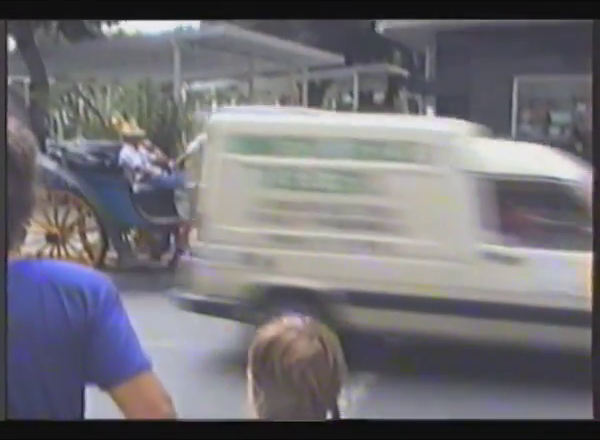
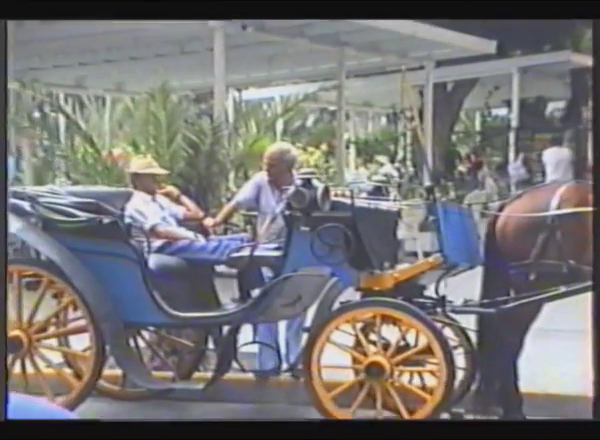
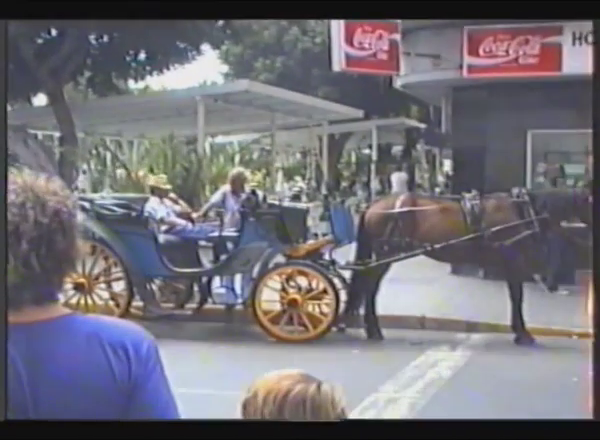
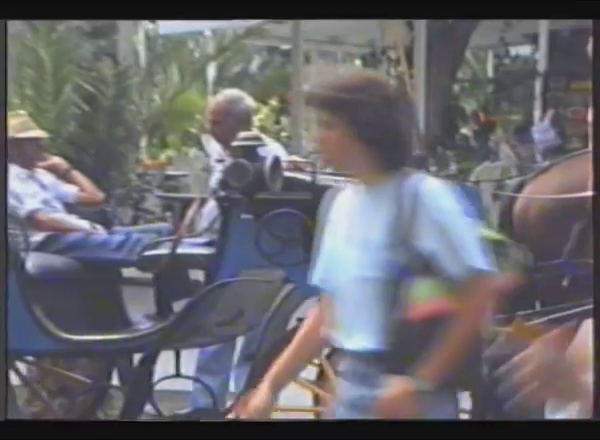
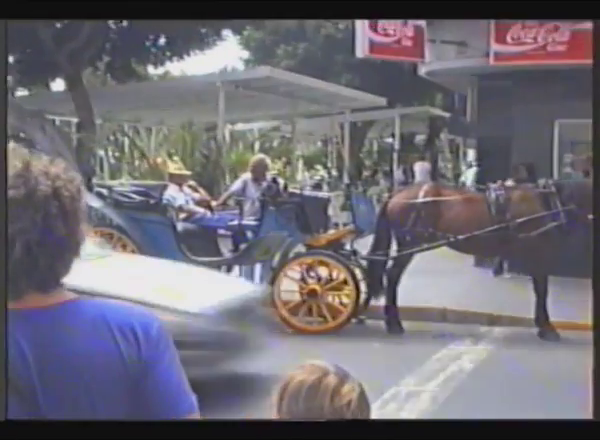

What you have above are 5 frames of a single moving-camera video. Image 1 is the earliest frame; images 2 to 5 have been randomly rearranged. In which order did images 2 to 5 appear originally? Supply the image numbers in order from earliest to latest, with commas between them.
5, 3, 2, 4
